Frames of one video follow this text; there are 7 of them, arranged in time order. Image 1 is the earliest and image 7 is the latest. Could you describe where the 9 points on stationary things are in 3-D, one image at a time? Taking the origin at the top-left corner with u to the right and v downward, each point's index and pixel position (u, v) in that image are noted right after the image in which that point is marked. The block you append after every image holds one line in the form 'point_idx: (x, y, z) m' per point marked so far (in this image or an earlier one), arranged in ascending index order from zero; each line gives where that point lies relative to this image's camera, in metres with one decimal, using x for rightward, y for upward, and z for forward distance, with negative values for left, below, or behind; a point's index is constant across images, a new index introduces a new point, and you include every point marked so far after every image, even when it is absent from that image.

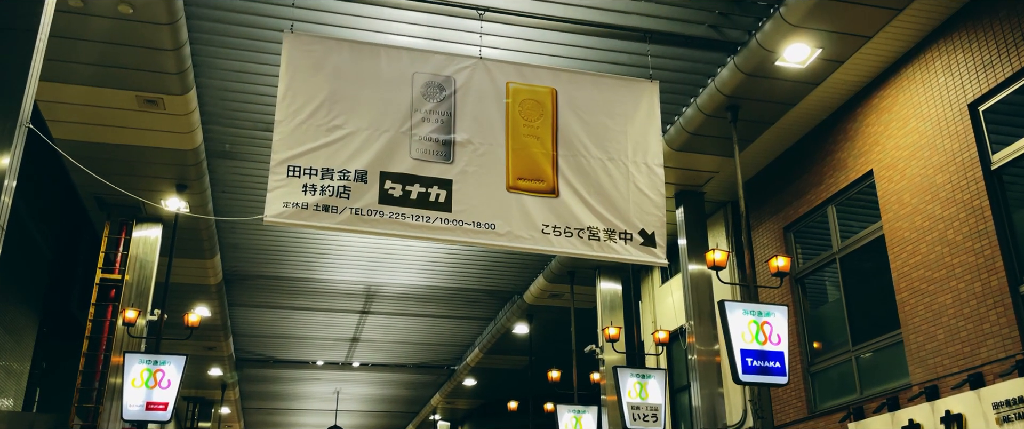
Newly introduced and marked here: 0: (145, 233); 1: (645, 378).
0: (-3.6, -0.2, +10.2) m
1: (+1.2, -1.5, +9.4) m
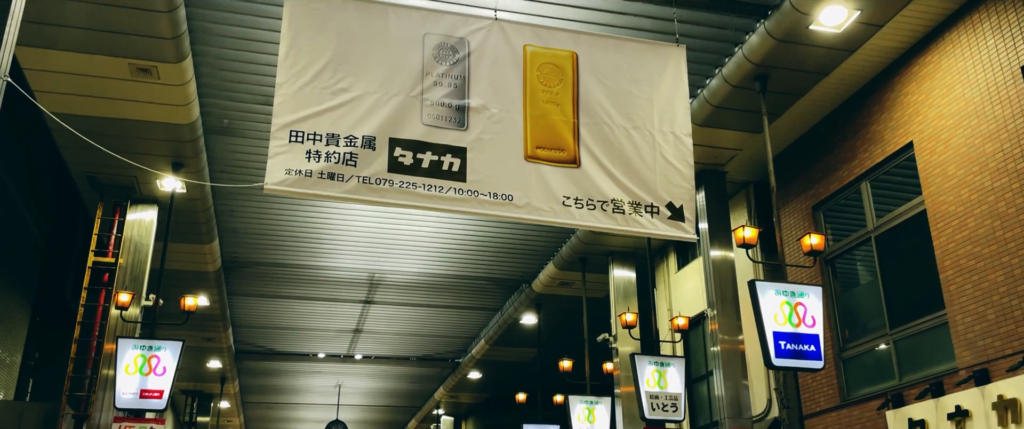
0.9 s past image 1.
0: (-3.5, 0.0, +9.7) m
1: (+1.3, -1.3, +9.0) m
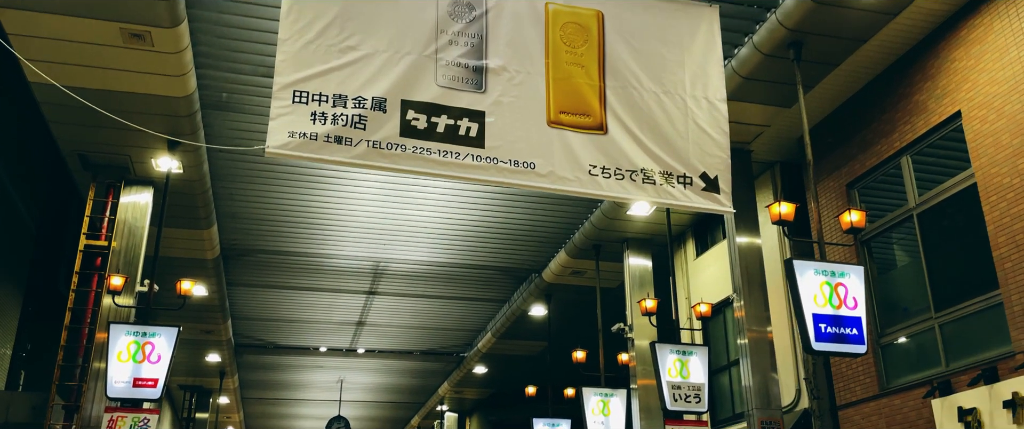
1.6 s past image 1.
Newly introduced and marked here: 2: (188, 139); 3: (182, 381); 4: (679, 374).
0: (-3.3, +0.1, +9.3) m
1: (+1.4, -1.1, +8.5) m
2: (-2.6, +0.6, +8.5) m
3: (-5.9, -3.0, +18.7) m
4: (+1.3, -1.3, +8.4) m
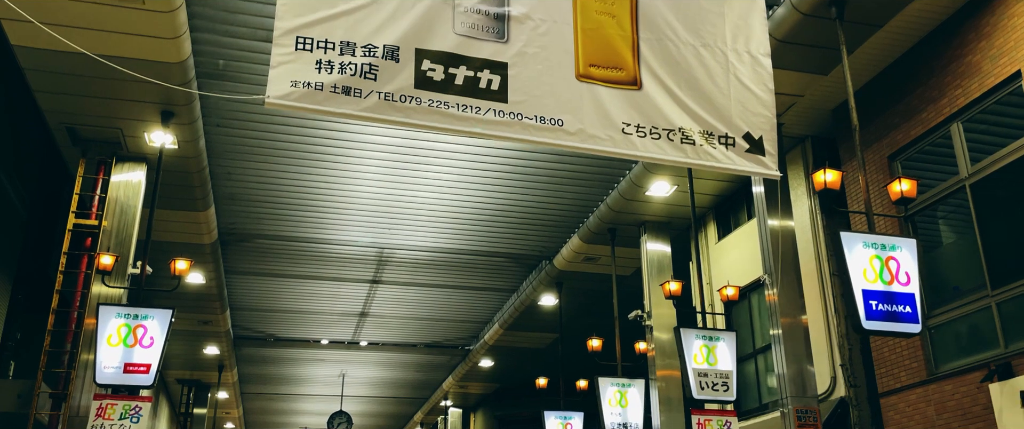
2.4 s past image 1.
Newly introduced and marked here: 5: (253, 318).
0: (-3.2, +0.3, +8.8) m
1: (+1.5, -1.0, +8.0) m
2: (-2.5, +0.8, +8.0) m
3: (-5.8, -2.8, +18.2) m
4: (+1.5, -1.1, +7.9) m
5: (-3.8, -1.5, +15.6) m
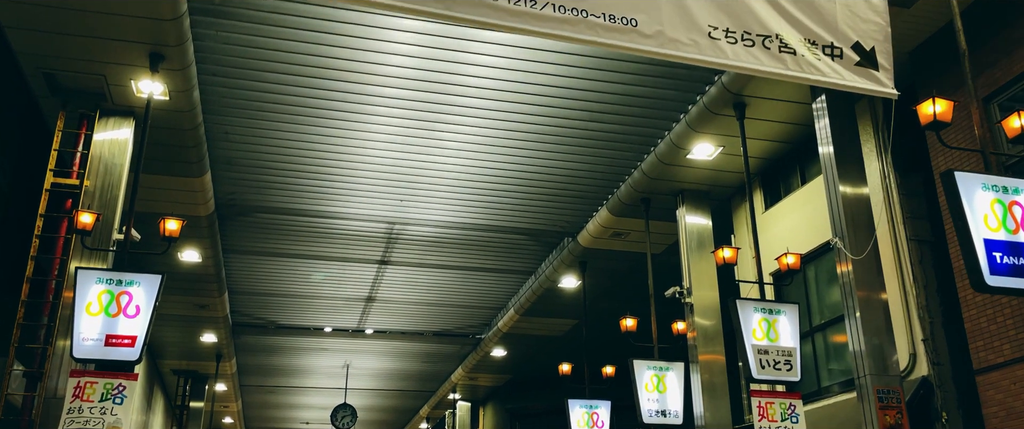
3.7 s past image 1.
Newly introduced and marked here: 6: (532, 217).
0: (-3.0, +0.6, +7.8) m
1: (+1.8, -0.7, +7.1) m
2: (-2.3, +1.1, +7.0) m
3: (-5.6, -2.5, +17.3) m
4: (+1.7, -0.8, +7.0) m
5: (-3.6, -1.2, +14.6) m
6: (+0.2, 0.0, +11.0) m
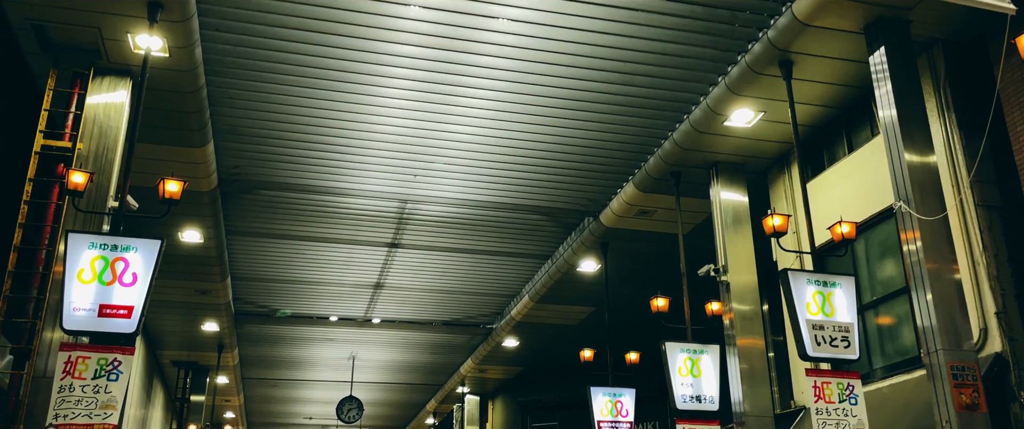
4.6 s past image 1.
0: (-2.8, +0.8, +7.3) m
1: (+2.0, -0.5, +6.5) m
2: (-2.1, +1.3, +6.5) m
3: (-5.4, -2.3, +16.7) m
4: (+1.9, -0.6, +6.4) m
5: (-3.4, -1.0, +14.1) m
6: (+0.4, +0.2, +10.4) m
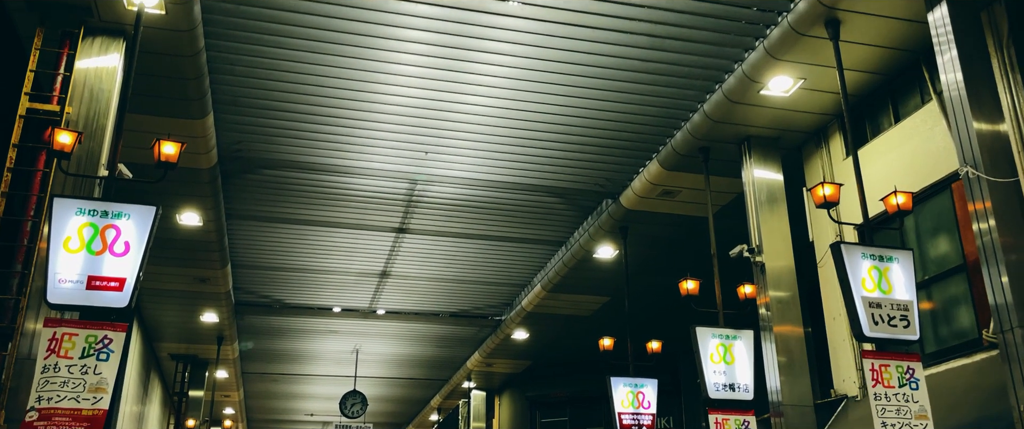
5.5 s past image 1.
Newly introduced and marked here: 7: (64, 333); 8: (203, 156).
0: (-2.6, +1.0, +6.7) m
1: (+2.1, -0.3, +6.0) m
2: (-1.9, +1.5, +5.9) m
3: (-5.2, -2.1, +16.2) m
4: (+2.0, -0.4, +5.8) m
5: (-3.3, -0.8, +13.5) m
6: (+0.6, +0.4, +9.9) m
7: (-2.2, -0.6, +5.1) m
8: (-2.6, +0.5, +8.7) m
